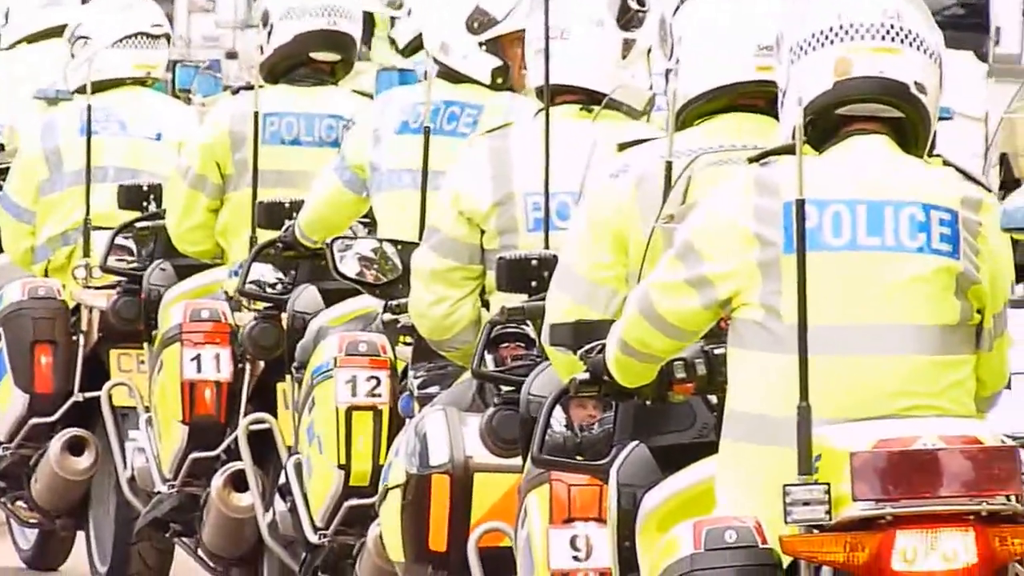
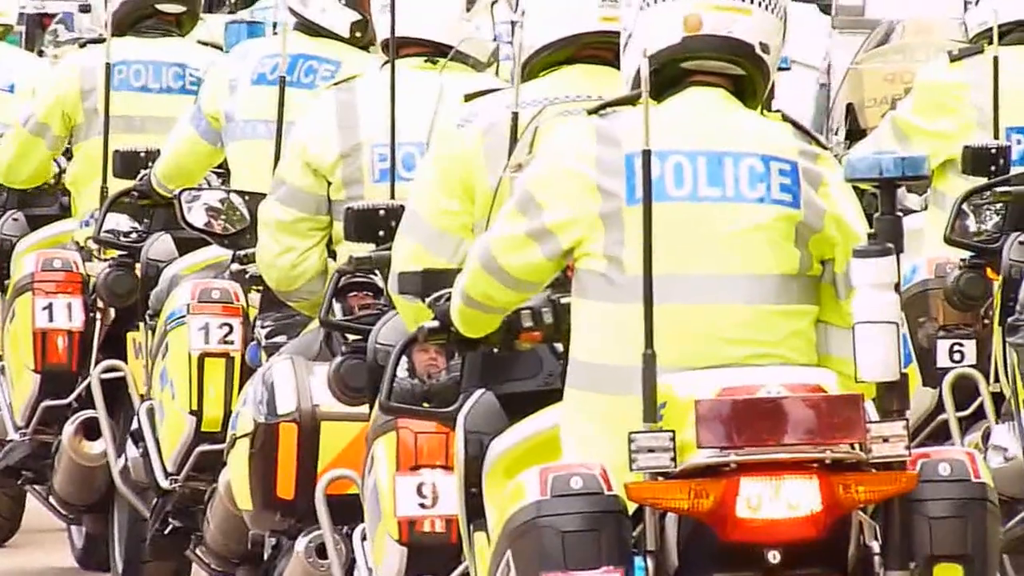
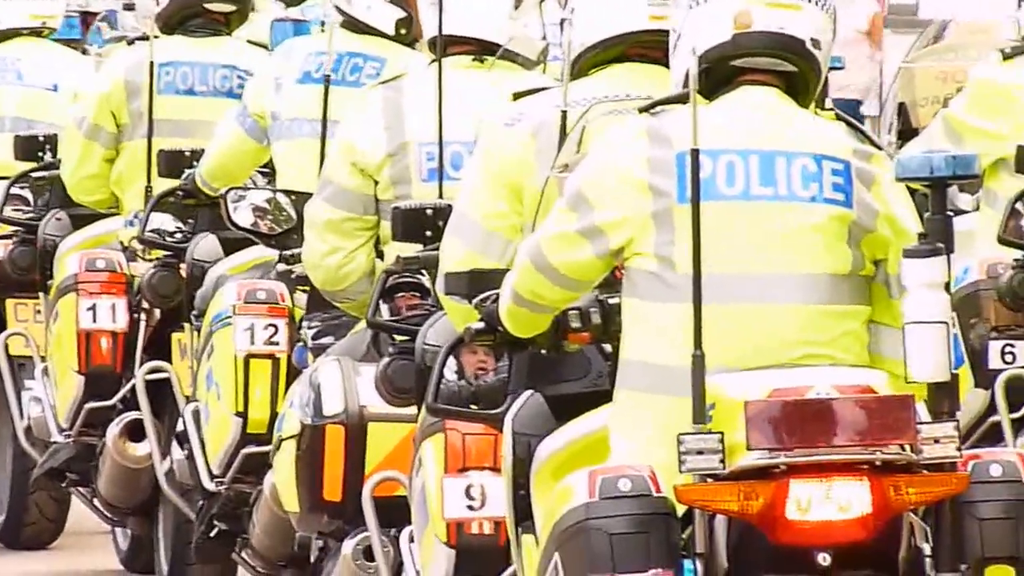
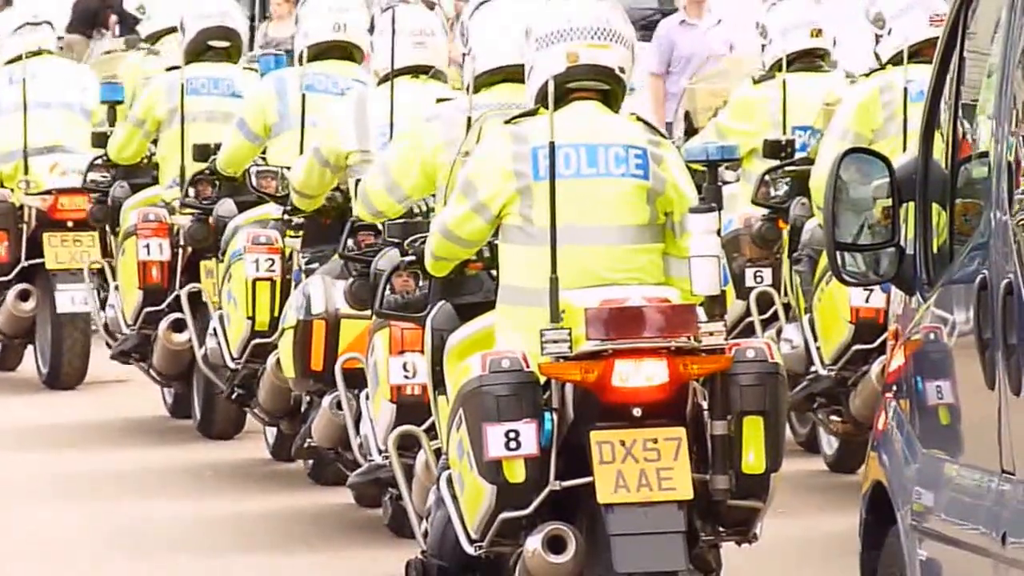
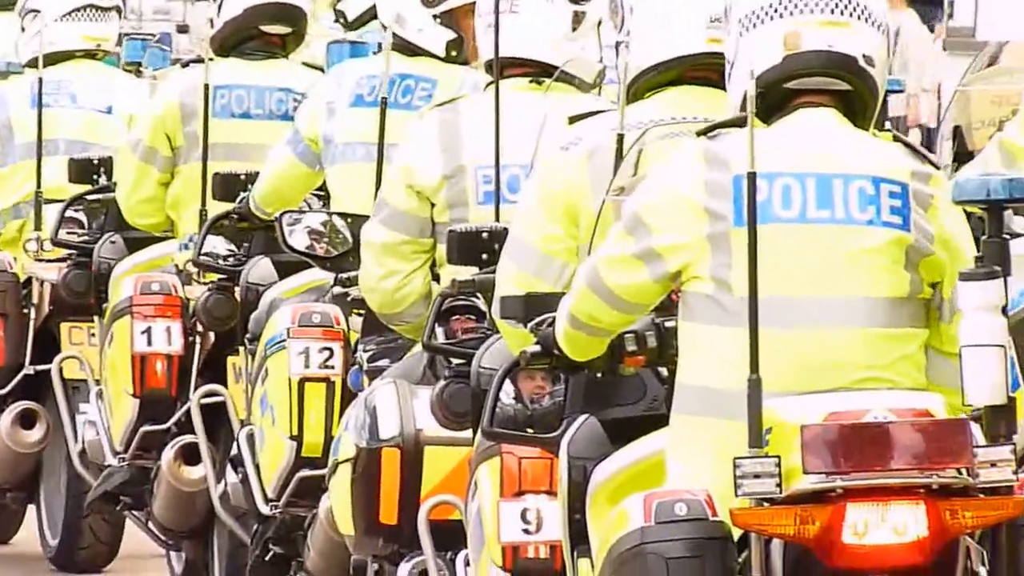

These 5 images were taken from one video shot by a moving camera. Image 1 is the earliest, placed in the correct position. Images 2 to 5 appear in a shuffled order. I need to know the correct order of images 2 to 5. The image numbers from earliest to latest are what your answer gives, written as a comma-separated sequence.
5, 3, 2, 4
